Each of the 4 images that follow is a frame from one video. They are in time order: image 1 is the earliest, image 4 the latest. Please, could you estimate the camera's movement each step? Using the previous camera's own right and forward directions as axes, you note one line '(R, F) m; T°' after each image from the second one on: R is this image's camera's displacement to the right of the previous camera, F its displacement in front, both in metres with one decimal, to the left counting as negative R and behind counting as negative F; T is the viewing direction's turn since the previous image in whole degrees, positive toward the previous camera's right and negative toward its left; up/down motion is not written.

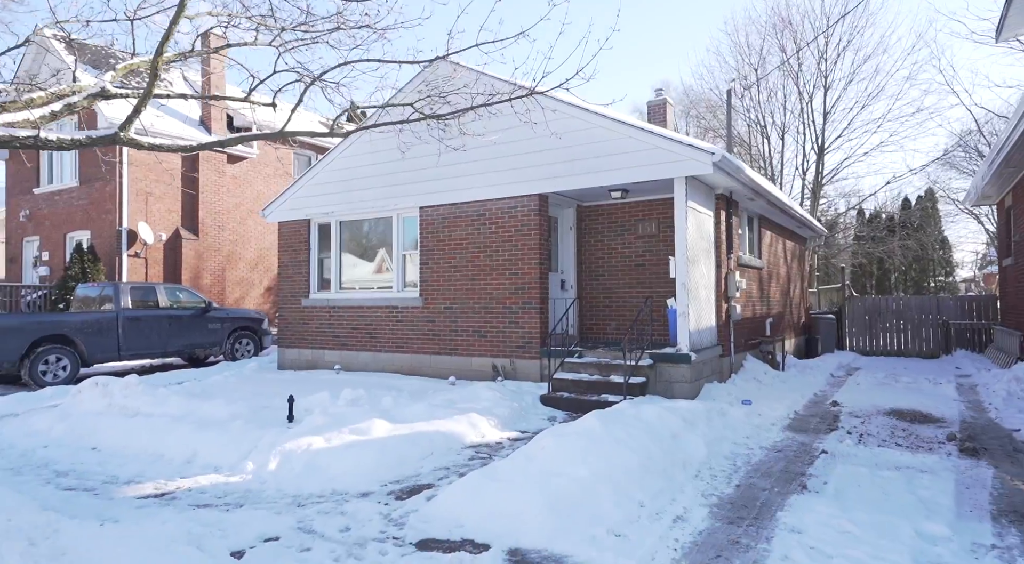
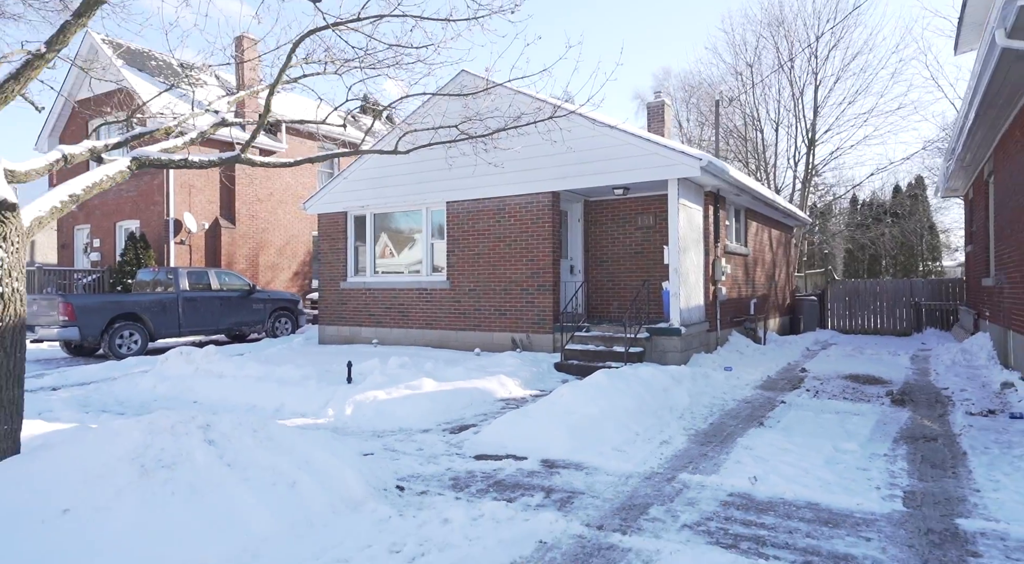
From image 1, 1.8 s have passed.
(-0.2, -1.6) m; 0°
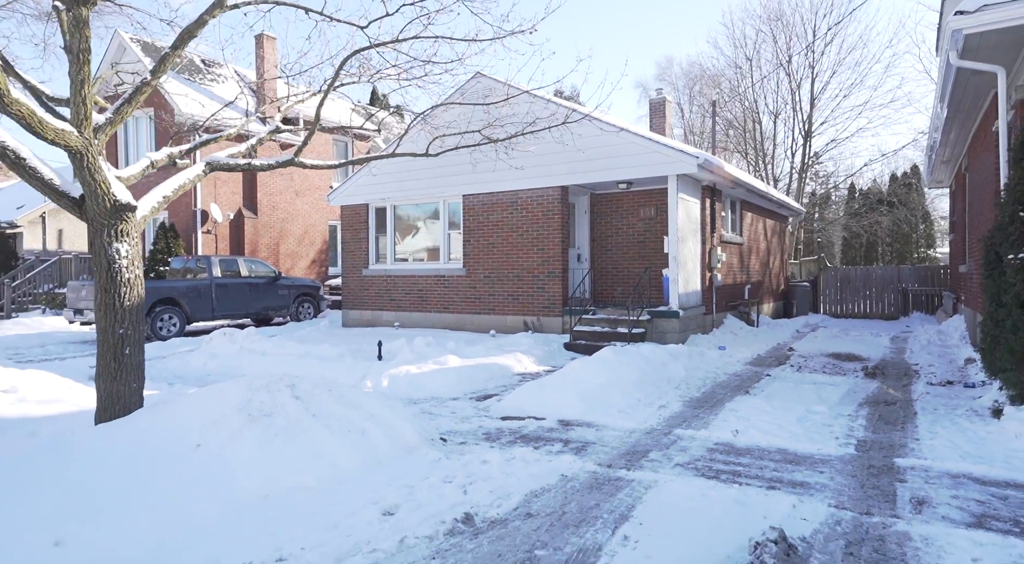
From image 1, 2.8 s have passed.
(-0.2, -1.0) m; 0°
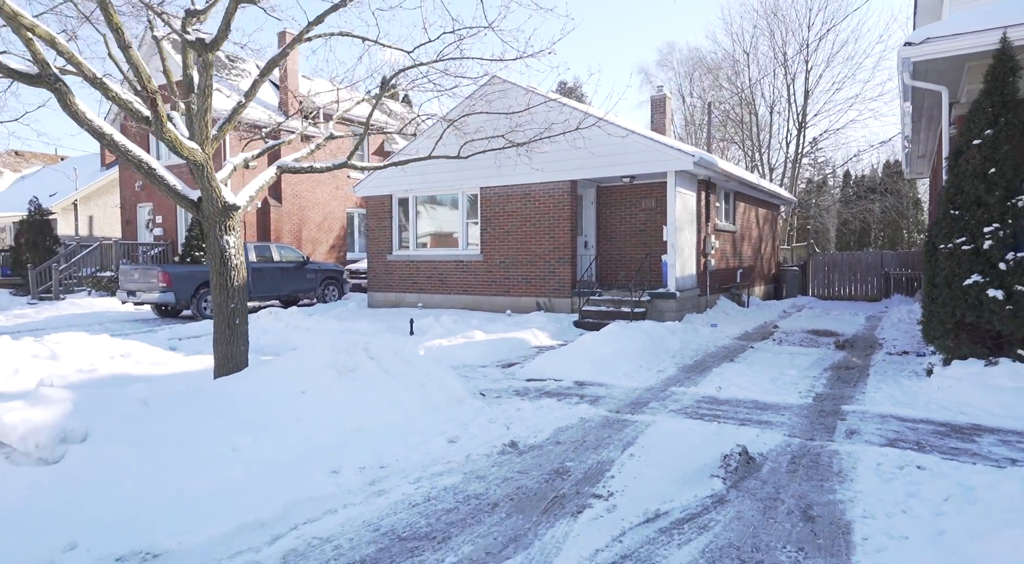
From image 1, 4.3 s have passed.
(-0.3, -1.4) m; 0°
